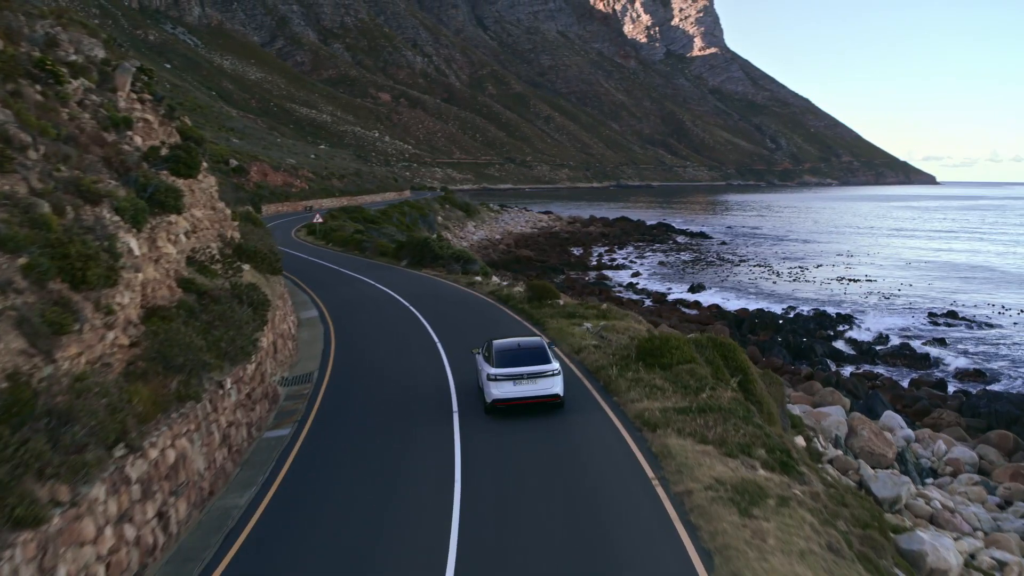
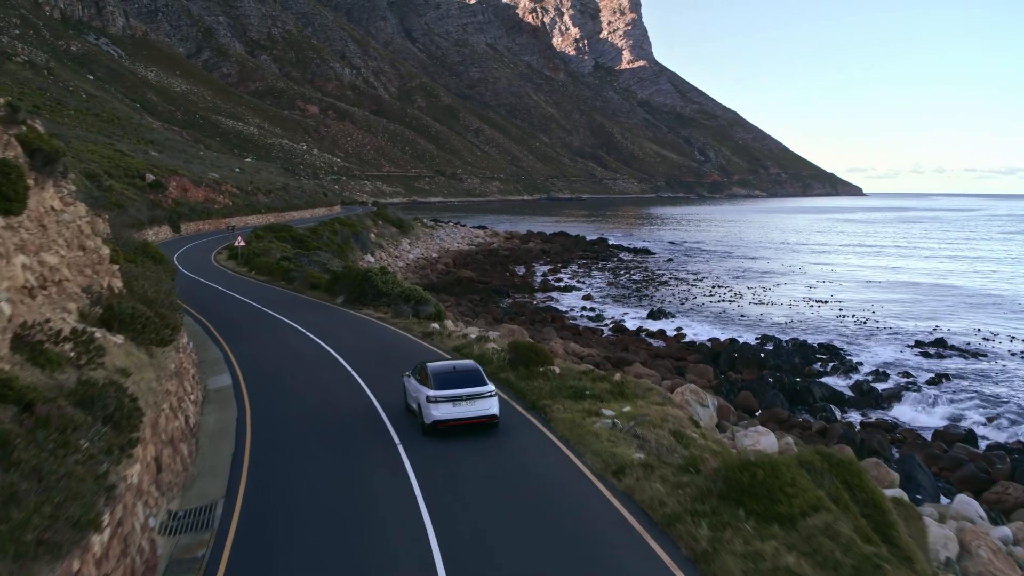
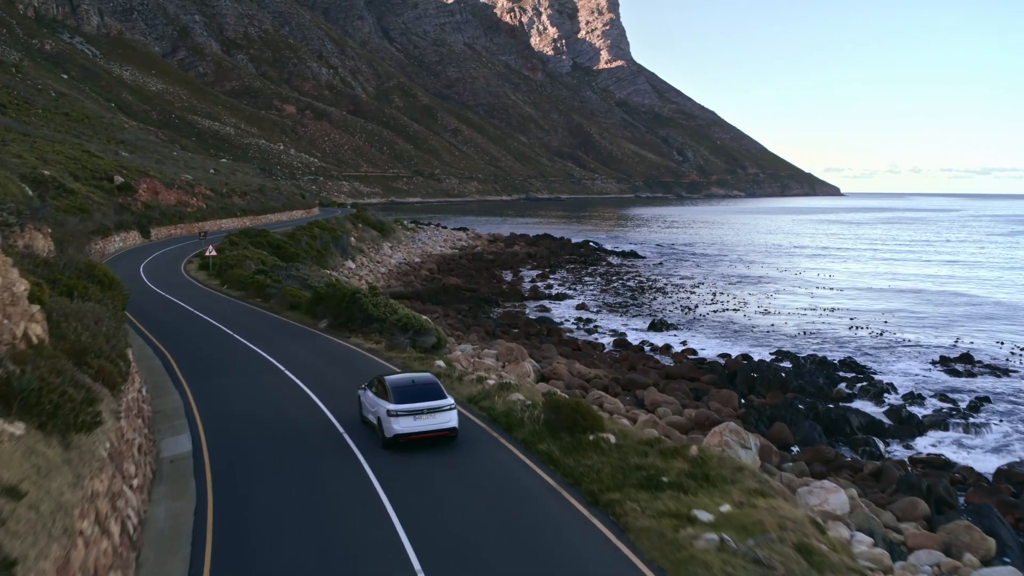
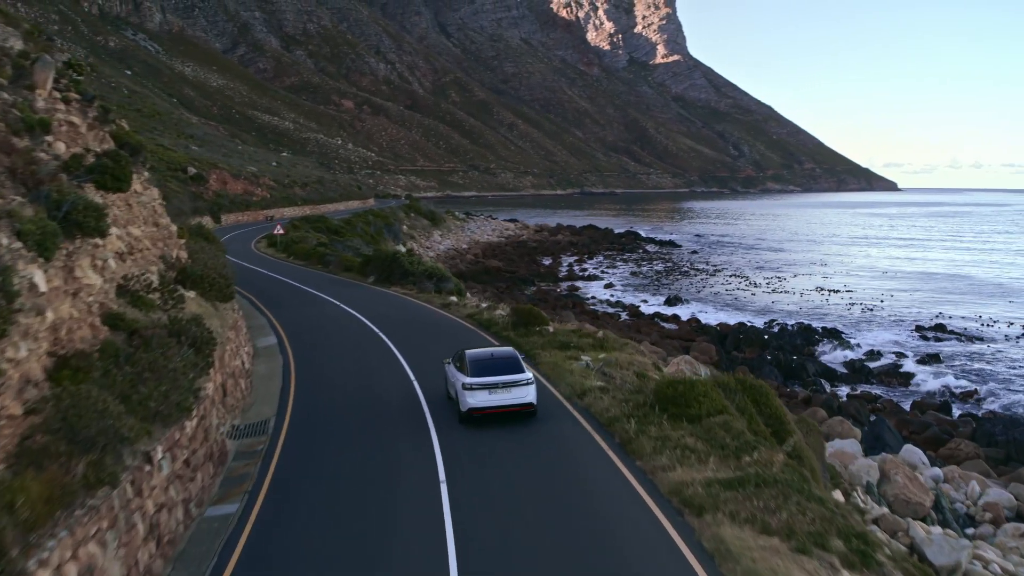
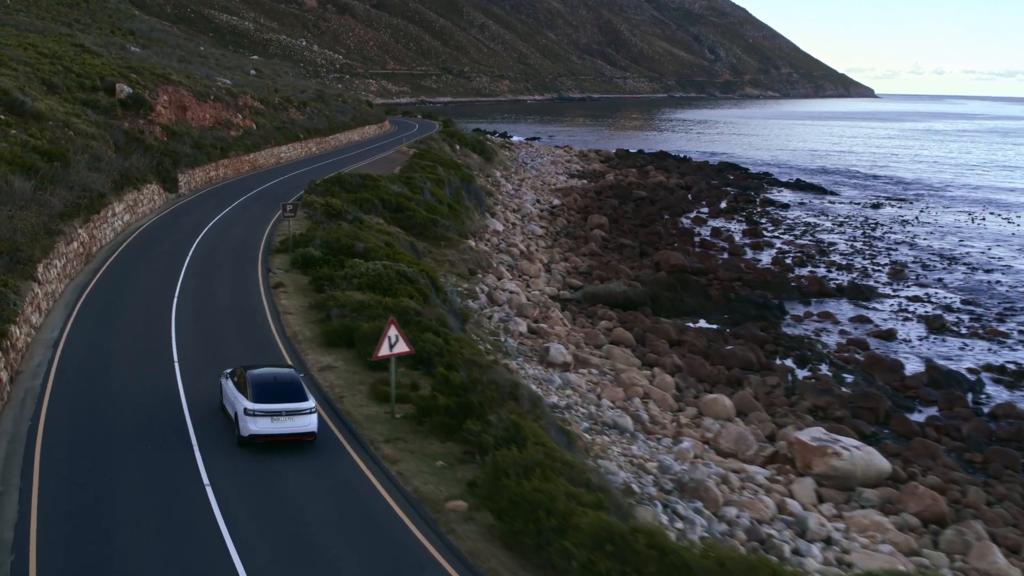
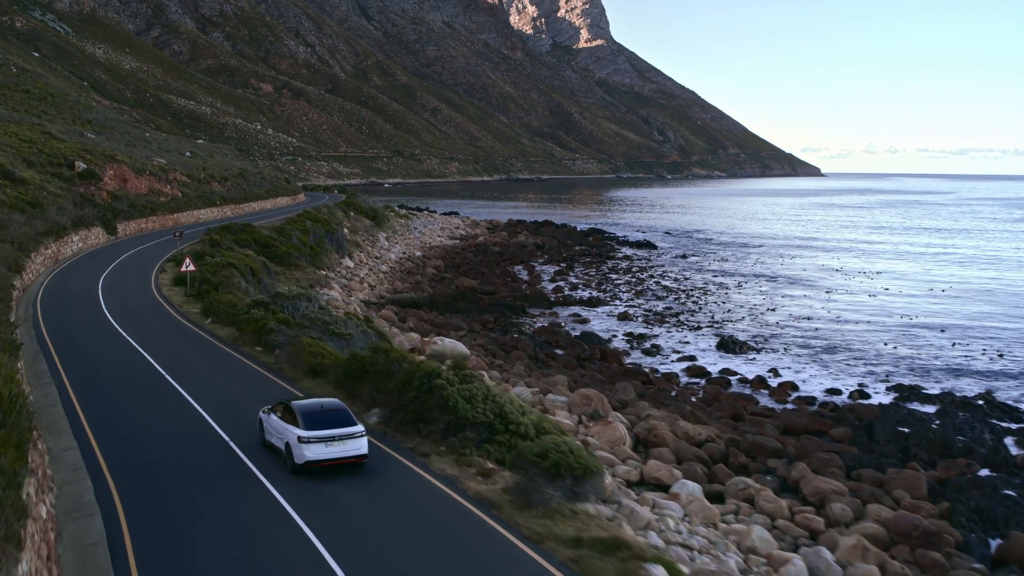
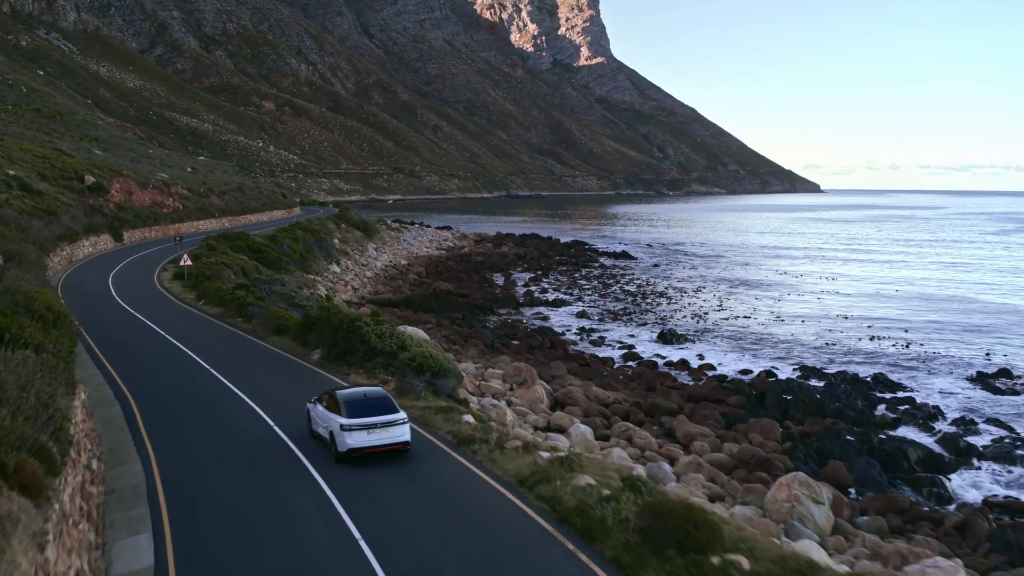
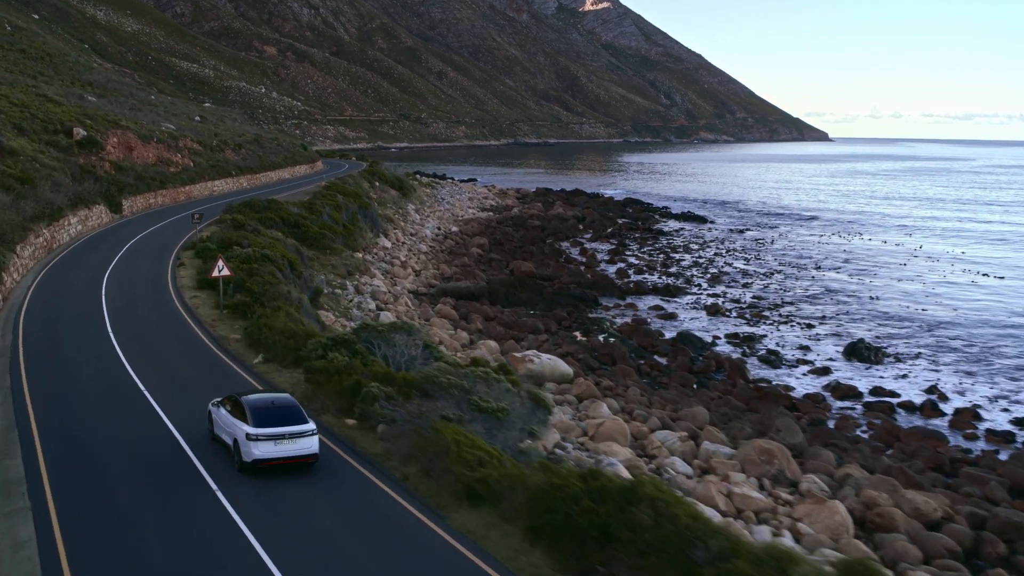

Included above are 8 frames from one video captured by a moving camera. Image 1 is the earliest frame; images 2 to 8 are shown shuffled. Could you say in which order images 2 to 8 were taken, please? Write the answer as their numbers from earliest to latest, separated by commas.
4, 2, 3, 7, 6, 8, 5
